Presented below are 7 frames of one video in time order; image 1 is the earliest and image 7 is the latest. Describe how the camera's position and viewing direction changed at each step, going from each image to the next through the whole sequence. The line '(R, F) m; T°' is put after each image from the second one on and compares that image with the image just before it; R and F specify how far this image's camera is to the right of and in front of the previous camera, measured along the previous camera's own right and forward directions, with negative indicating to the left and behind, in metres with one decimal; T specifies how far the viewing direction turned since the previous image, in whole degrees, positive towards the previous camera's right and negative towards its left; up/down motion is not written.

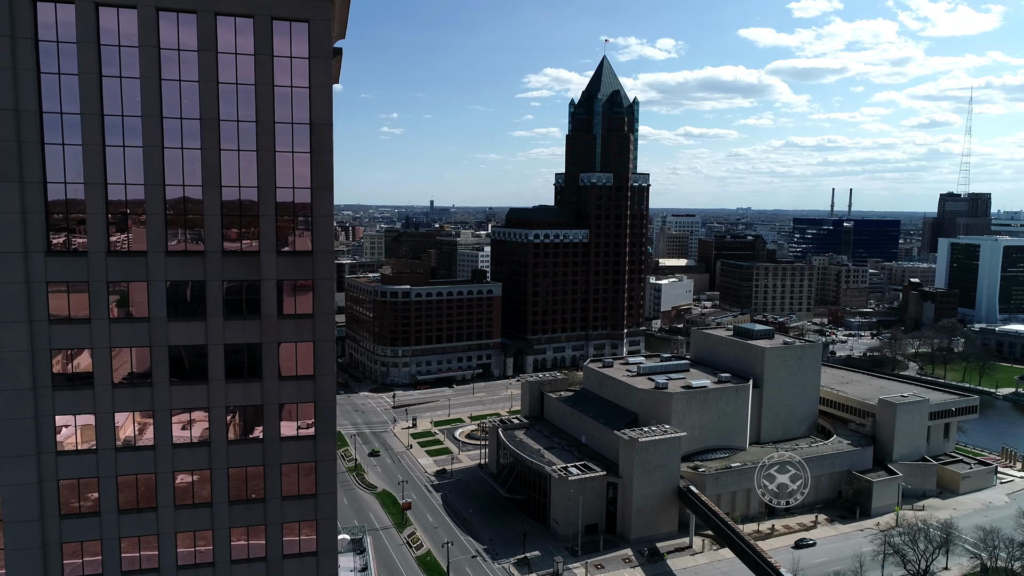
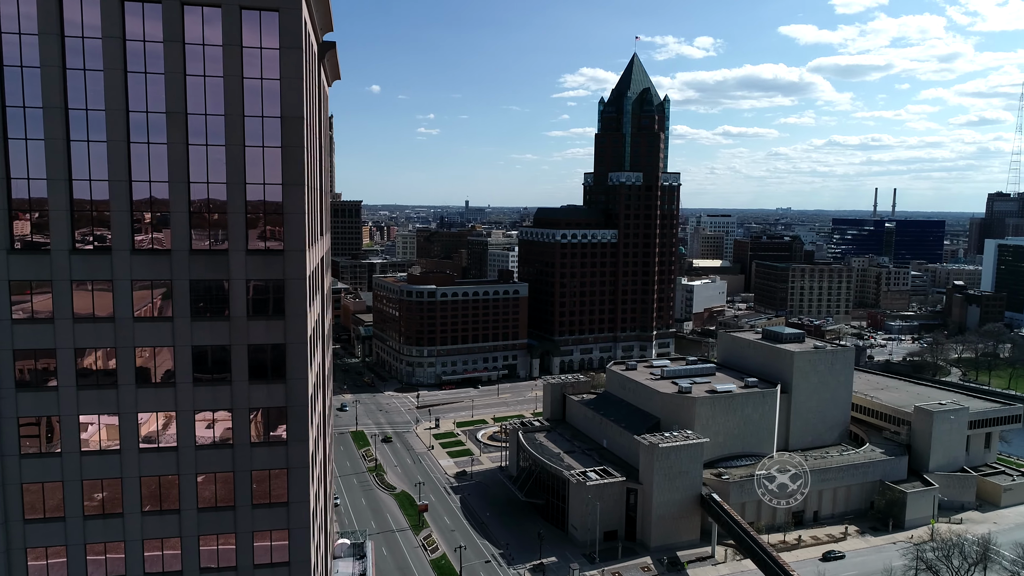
(+2.2, +1.6) m; -3°
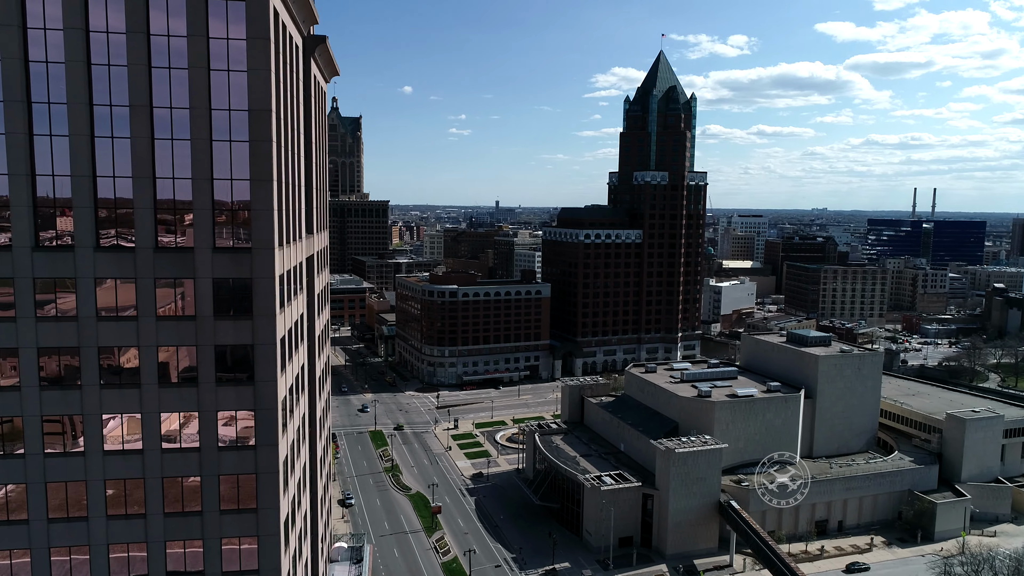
(+2.1, +1.4) m; -2°
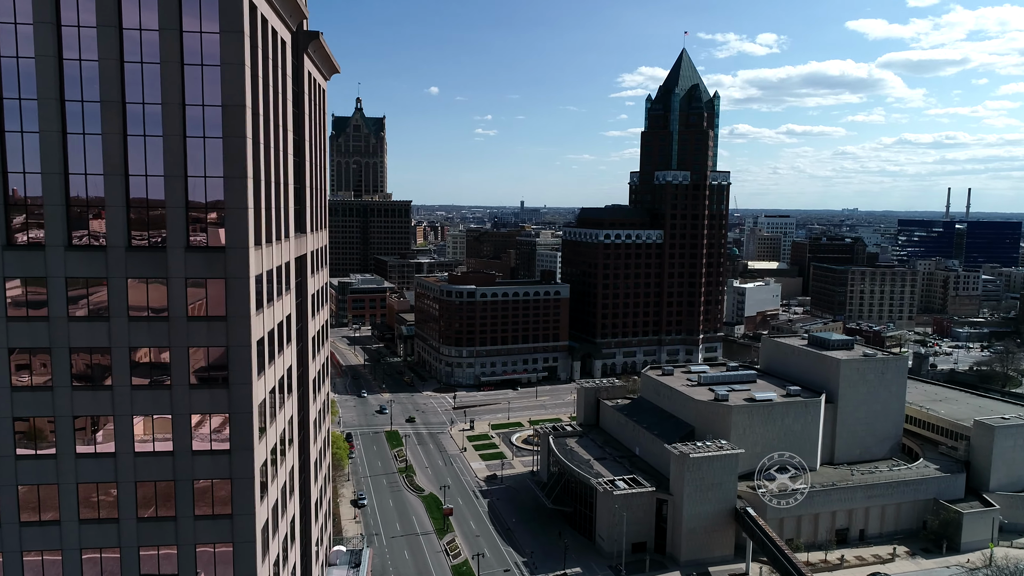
(+1.6, +1.1) m; -2°
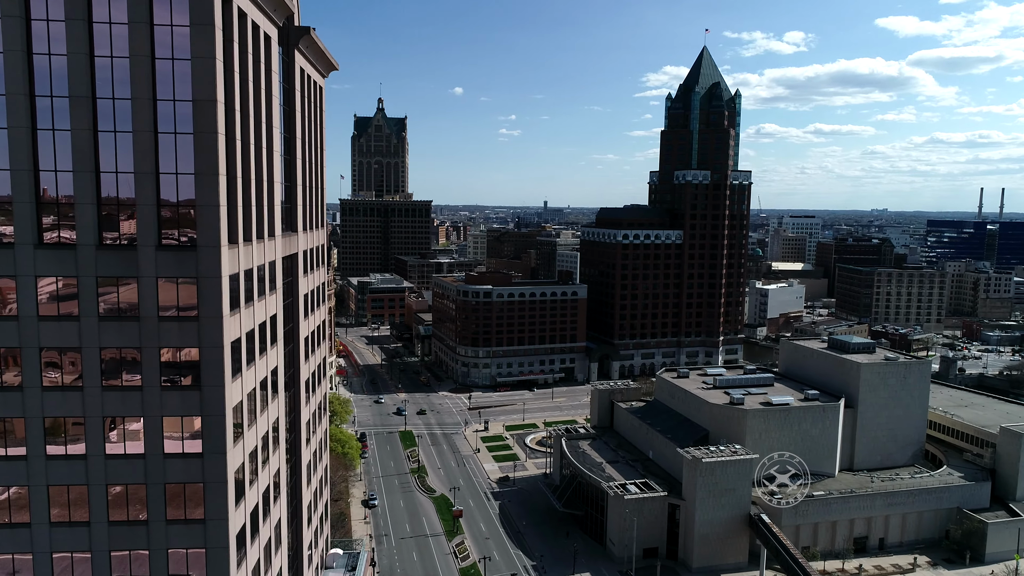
(+1.6, +1.0) m; -2°
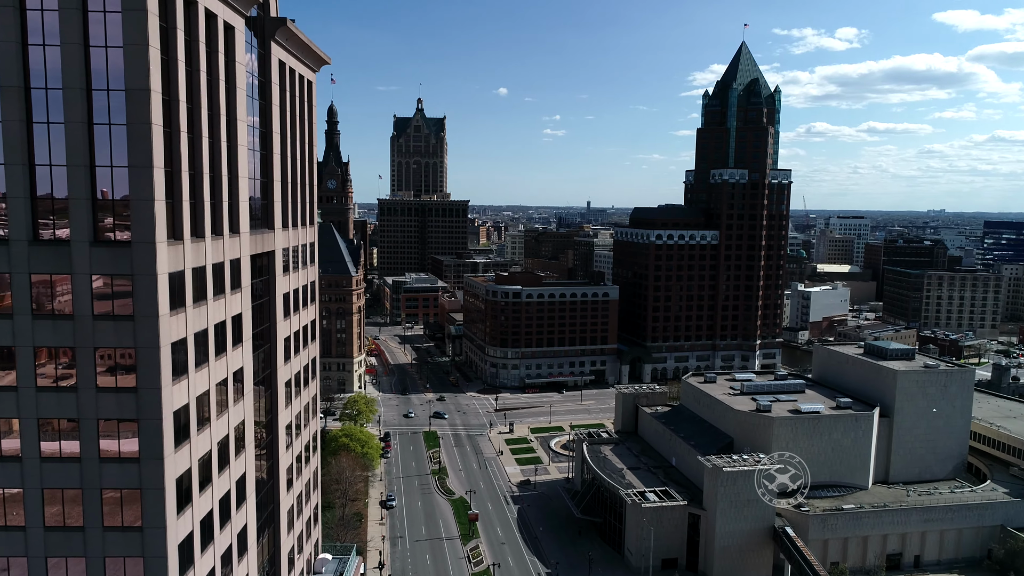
(+3.3, +1.9) m; -3°
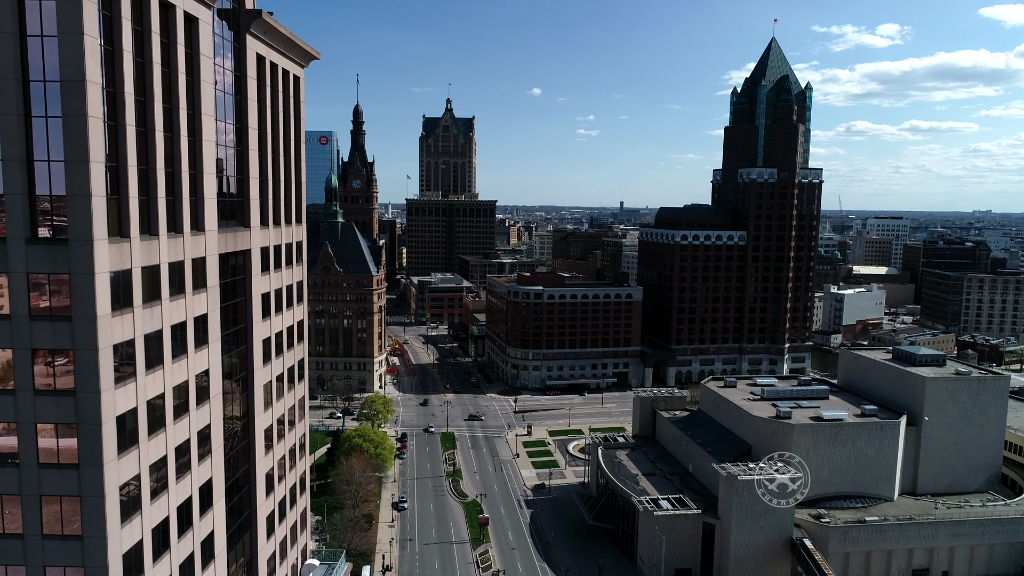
(+2.6, +1.7) m; -3°
